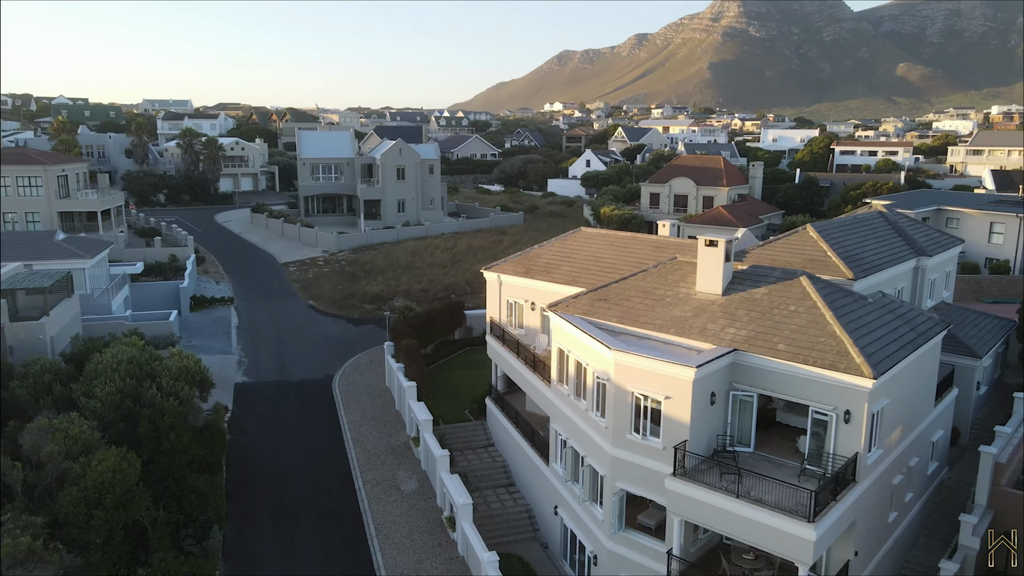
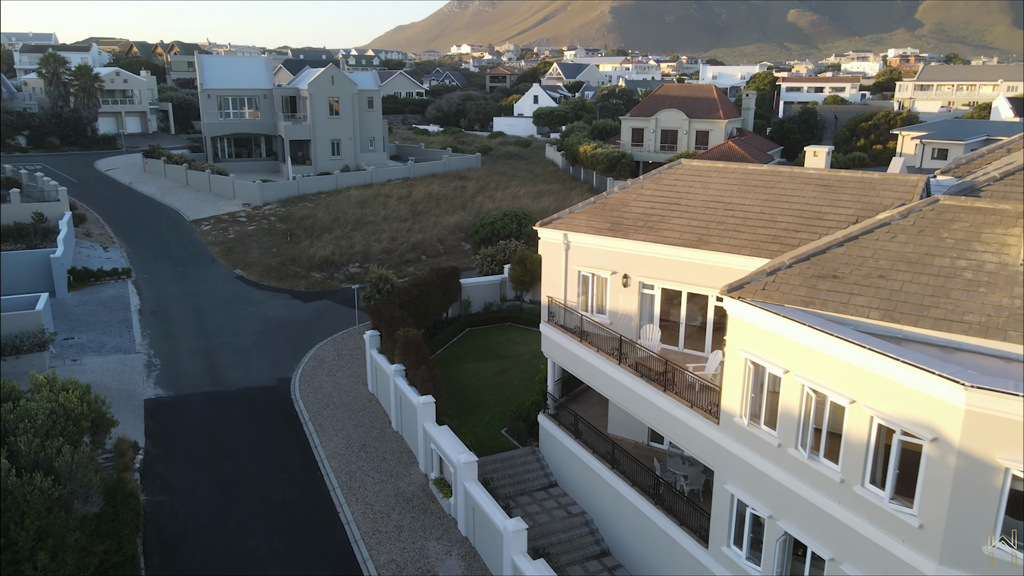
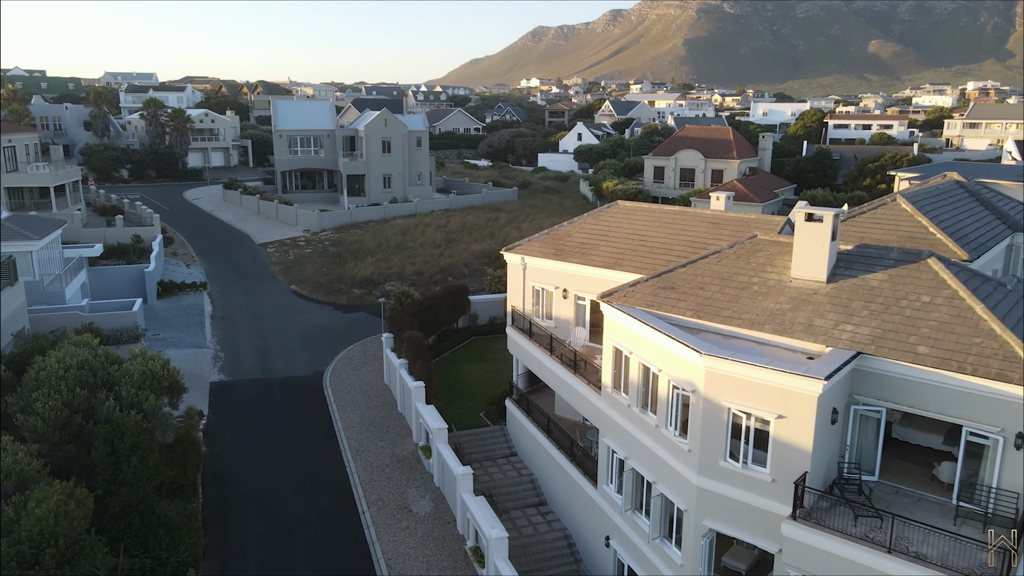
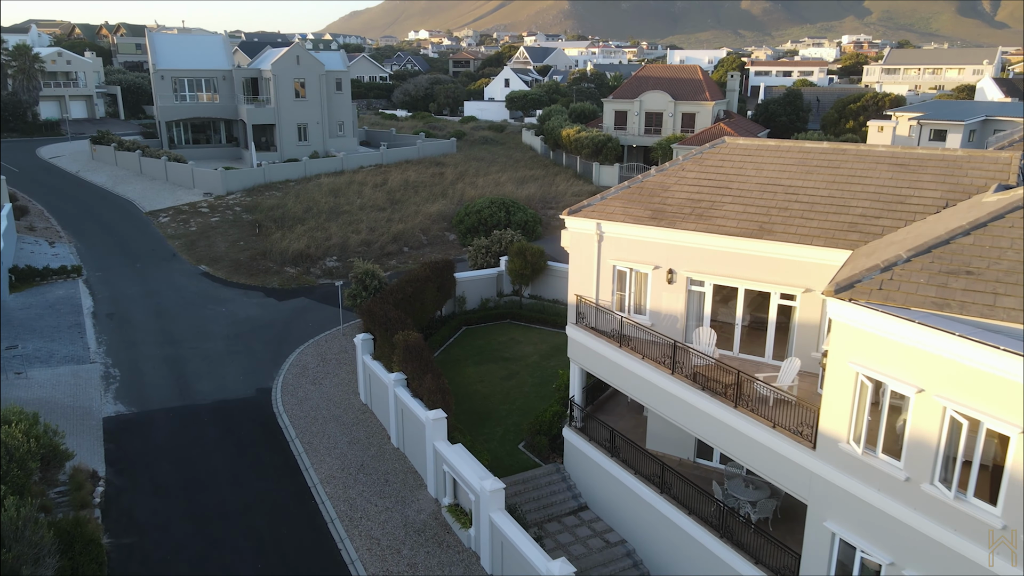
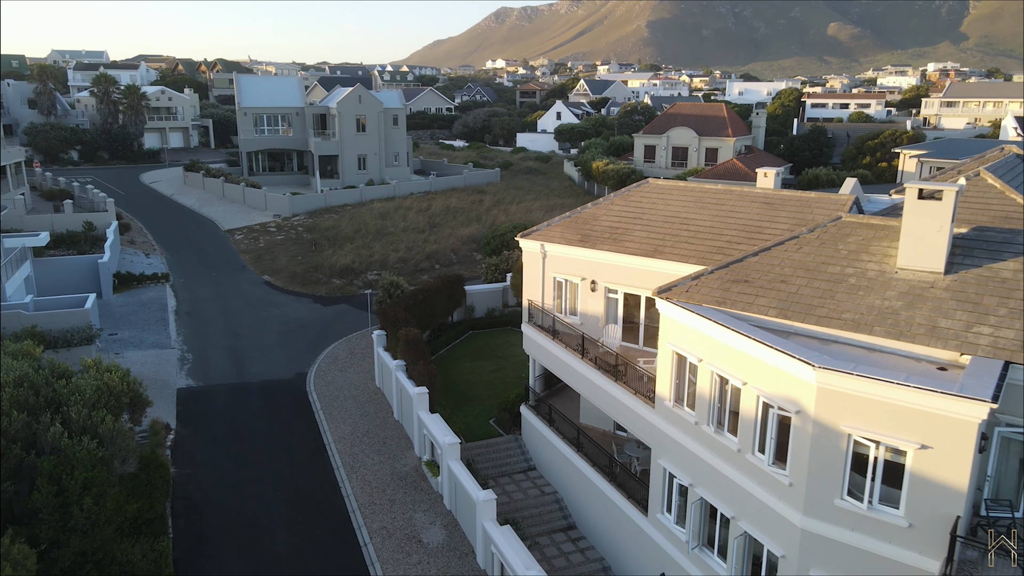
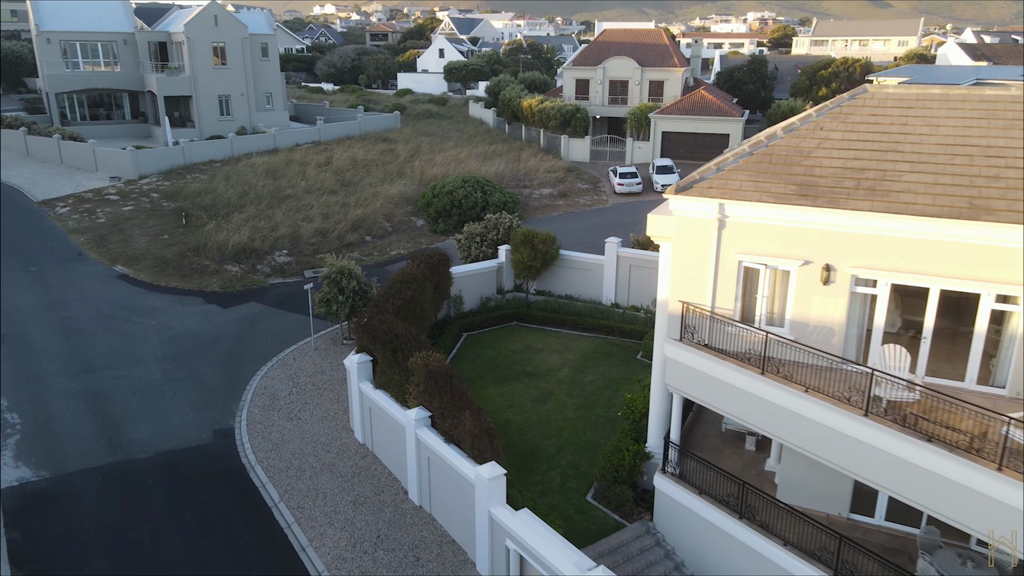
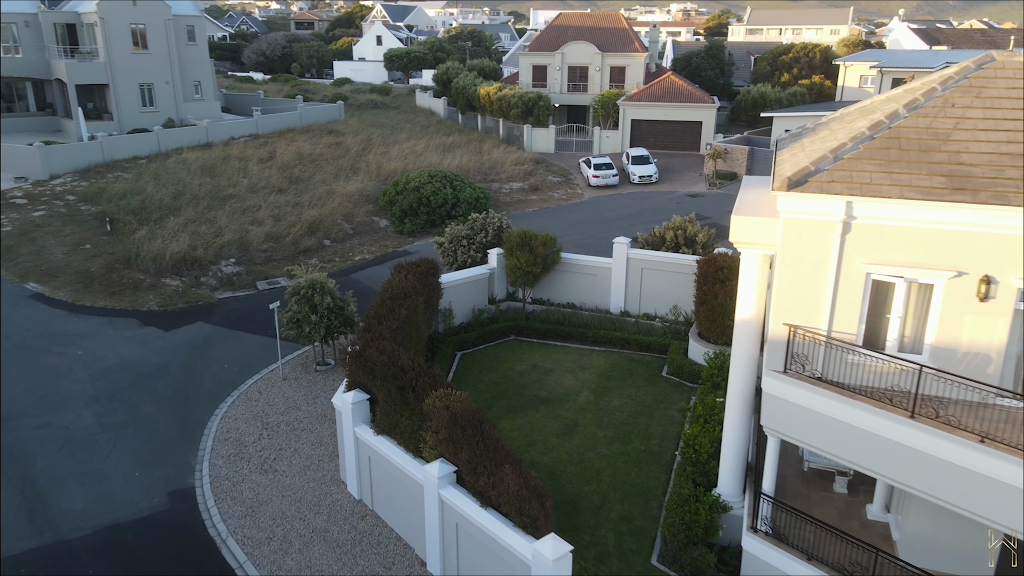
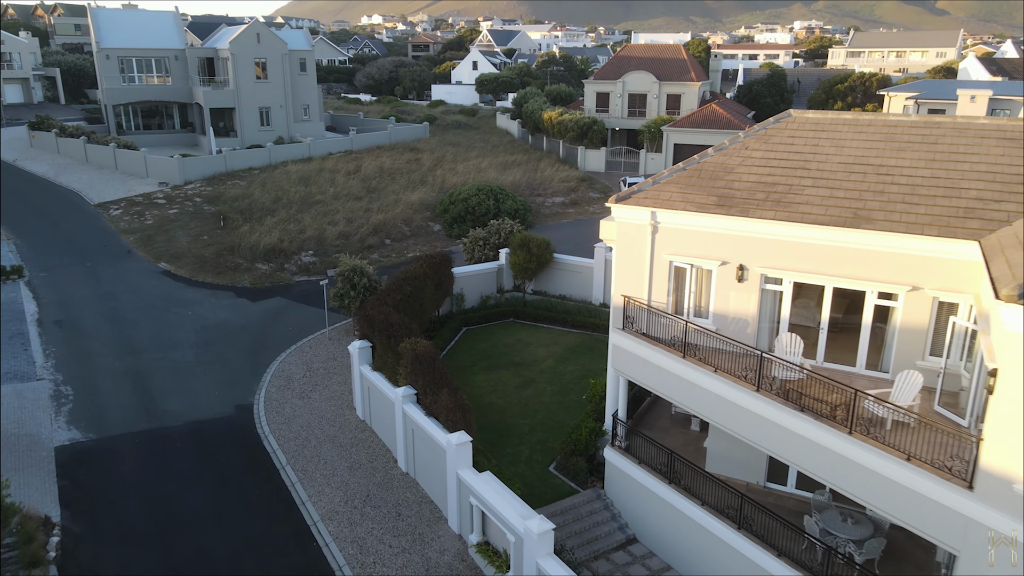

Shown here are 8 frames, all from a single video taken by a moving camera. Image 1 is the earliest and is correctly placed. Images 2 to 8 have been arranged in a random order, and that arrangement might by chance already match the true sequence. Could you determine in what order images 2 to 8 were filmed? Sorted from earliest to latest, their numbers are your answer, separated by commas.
3, 5, 2, 4, 8, 6, 7
